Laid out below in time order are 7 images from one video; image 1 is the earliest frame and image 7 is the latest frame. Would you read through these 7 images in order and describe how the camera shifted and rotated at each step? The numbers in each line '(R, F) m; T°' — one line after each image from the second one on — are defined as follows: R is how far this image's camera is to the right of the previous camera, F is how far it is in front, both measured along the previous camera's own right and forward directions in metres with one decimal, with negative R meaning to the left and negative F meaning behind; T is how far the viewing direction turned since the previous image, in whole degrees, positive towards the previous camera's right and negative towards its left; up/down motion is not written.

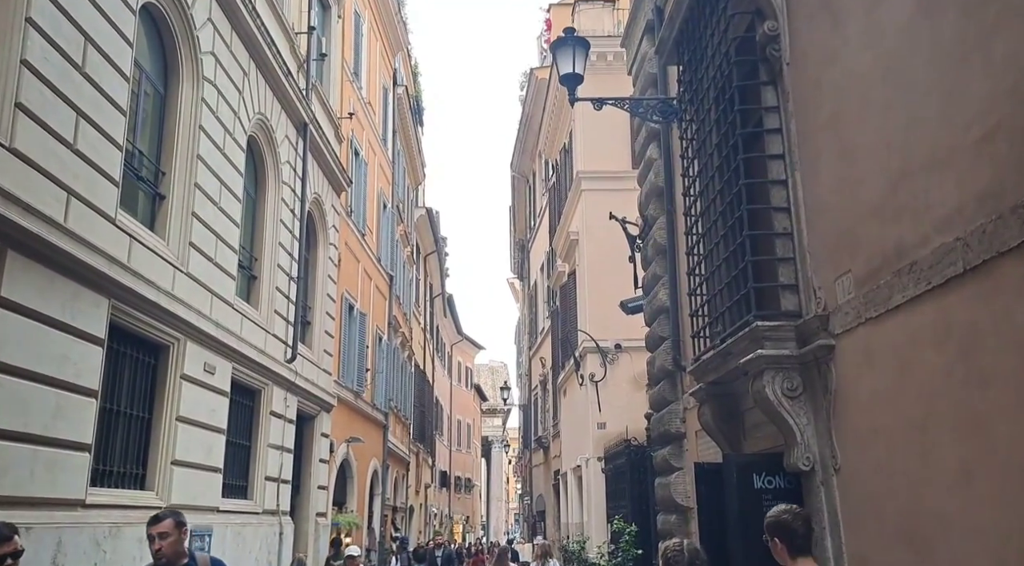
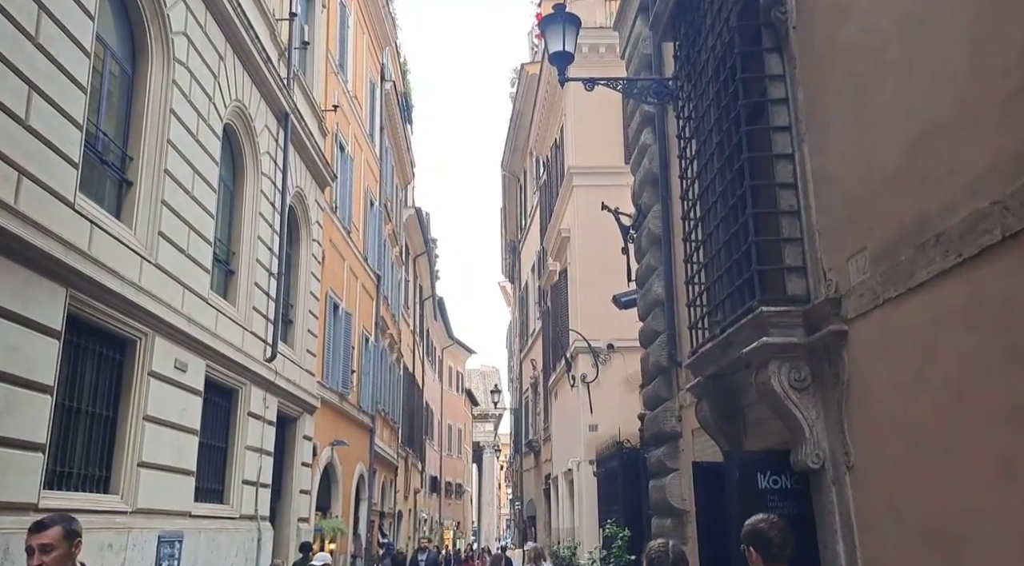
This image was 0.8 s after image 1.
(0.0, +0.4) m; 0°
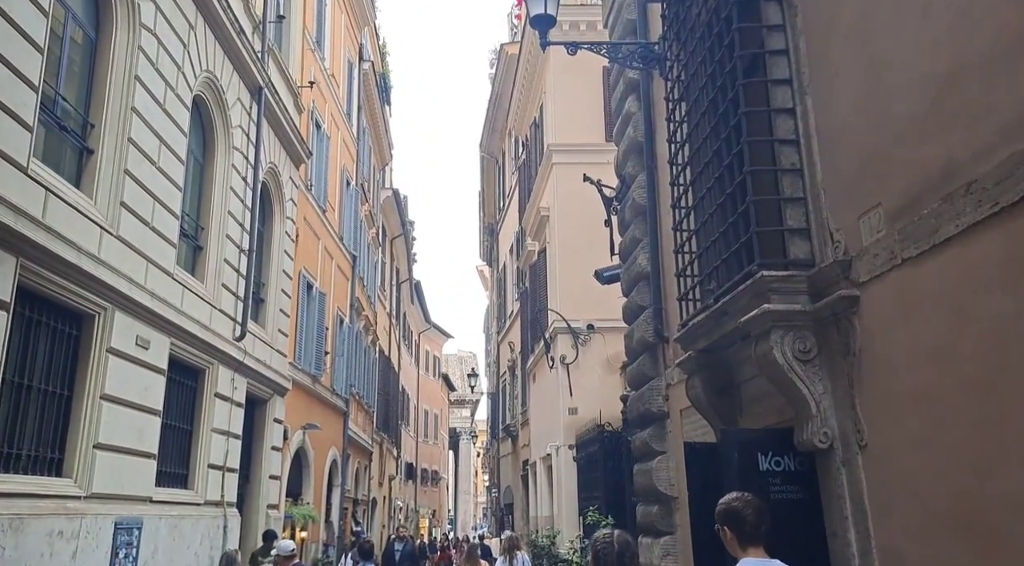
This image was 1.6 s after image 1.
(0.0, +0.4) m; +1°
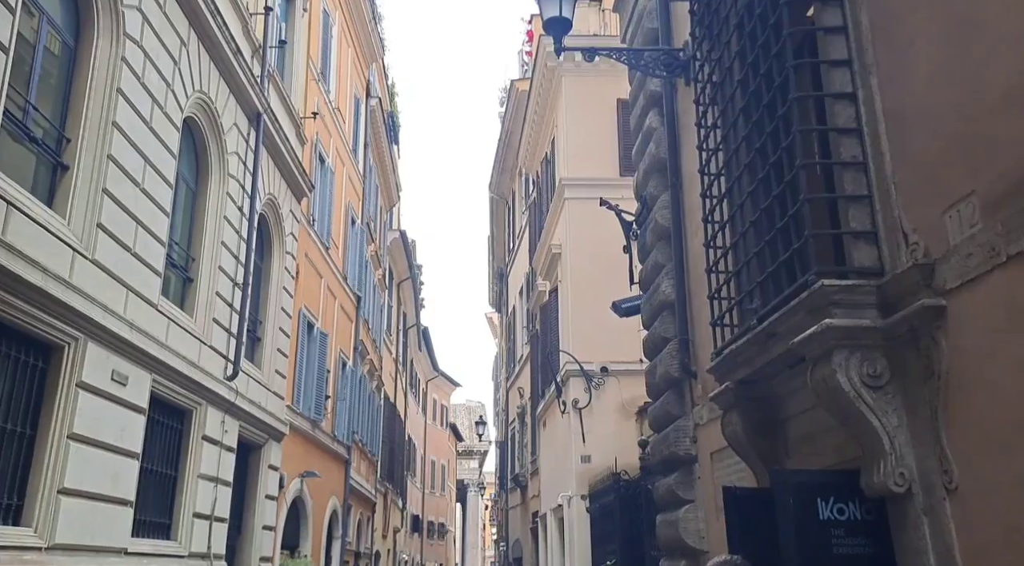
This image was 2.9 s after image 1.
(0.0, +0.7) m; -1°
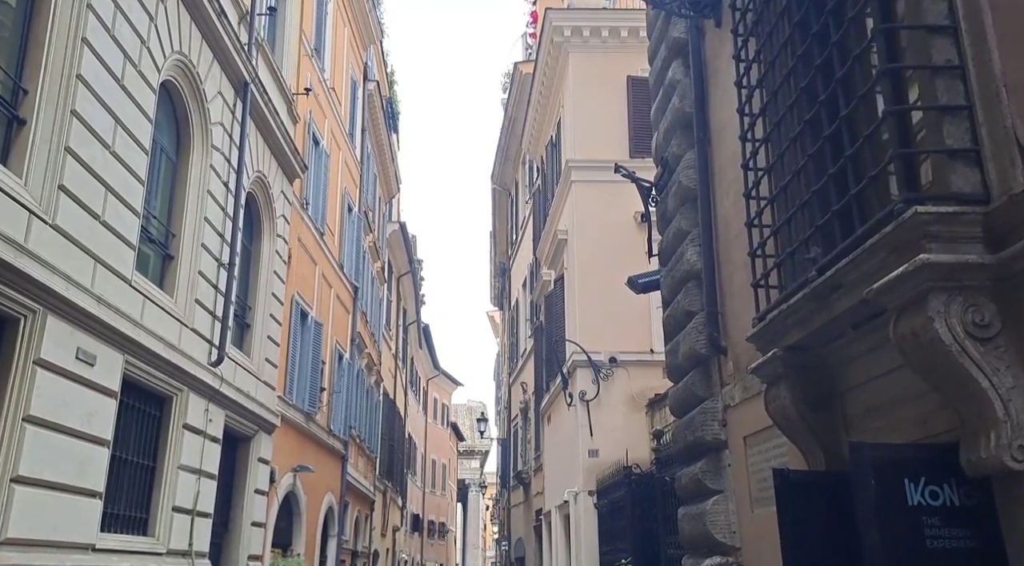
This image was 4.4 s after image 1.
(0.0, +0.7) m; 0°
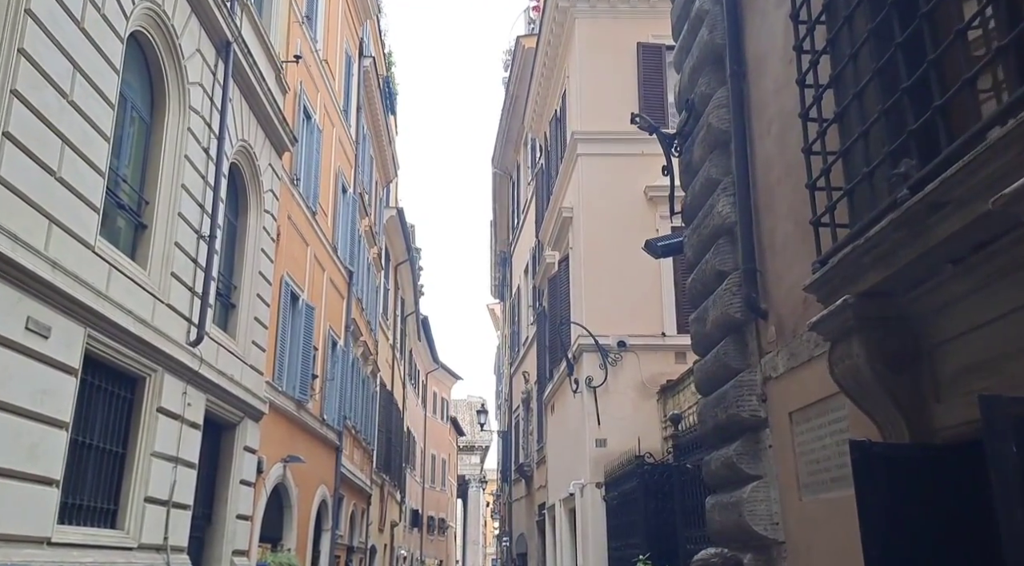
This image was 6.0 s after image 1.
(0.0, +0.8) m; 0°
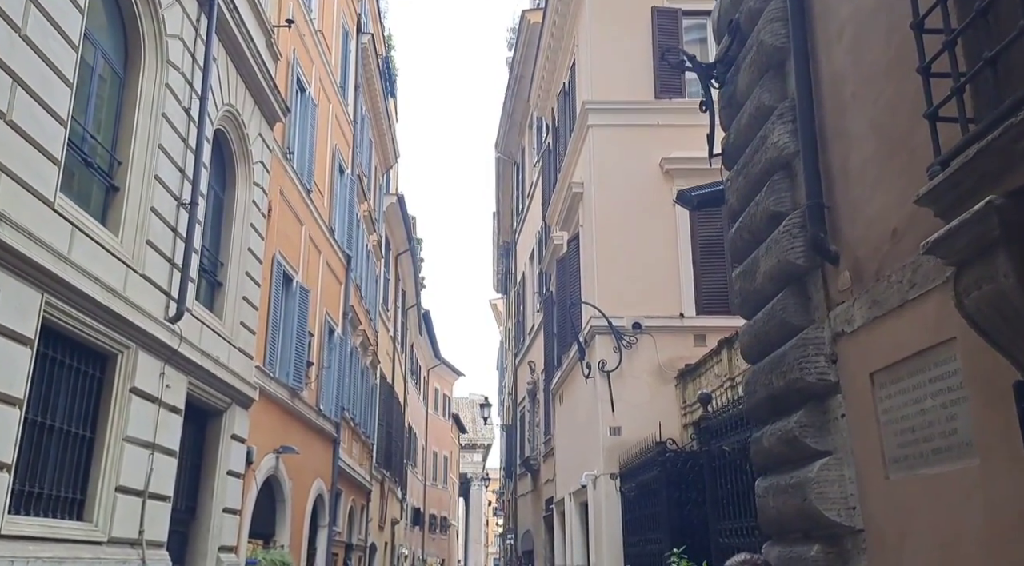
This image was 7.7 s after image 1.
(-0.1, +0.8) m; 0°
